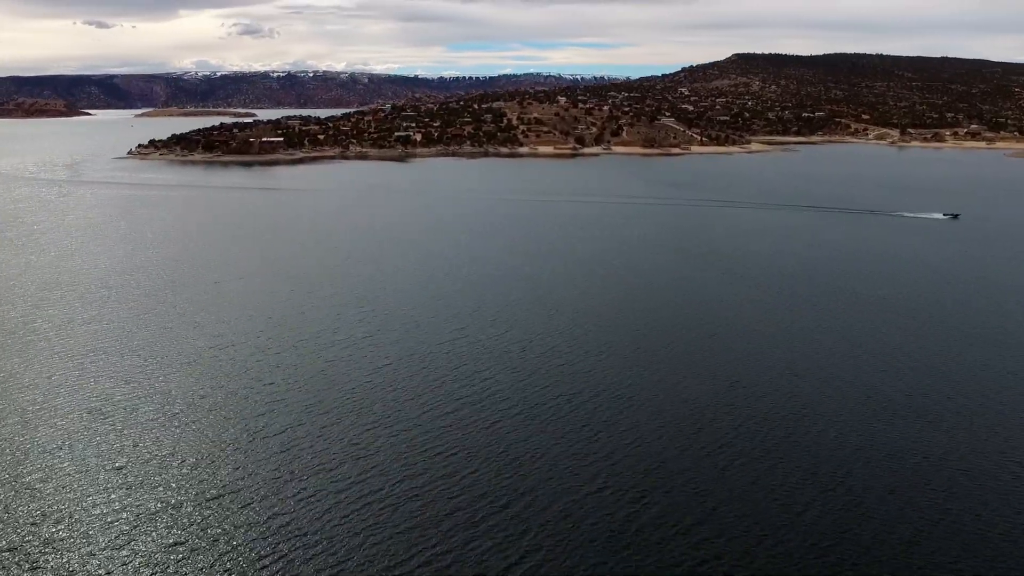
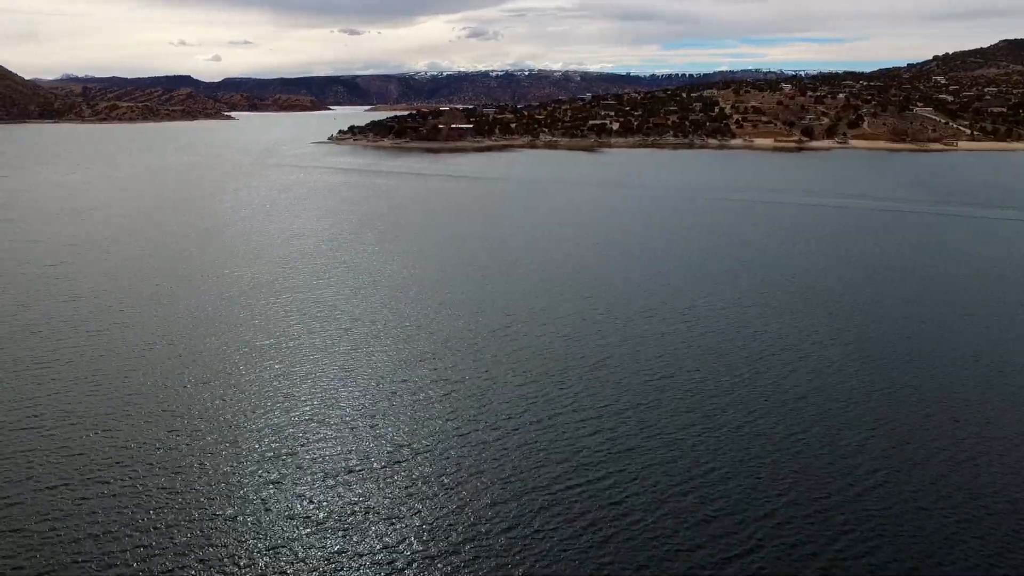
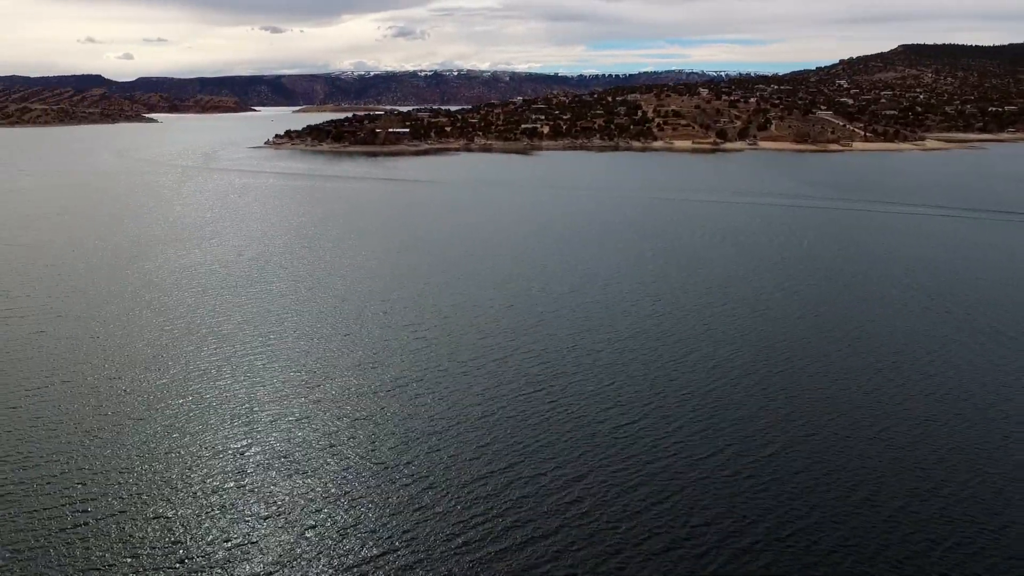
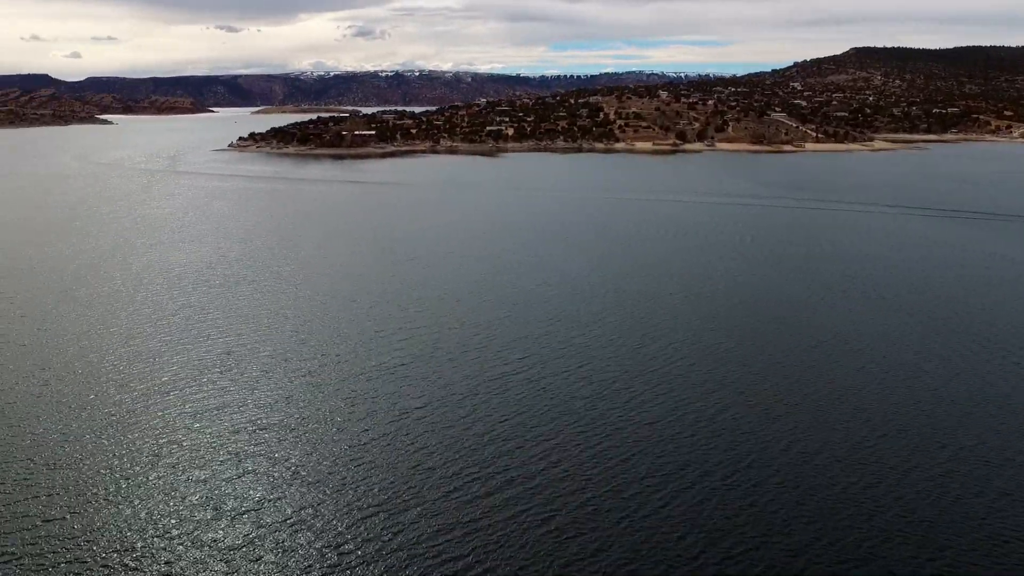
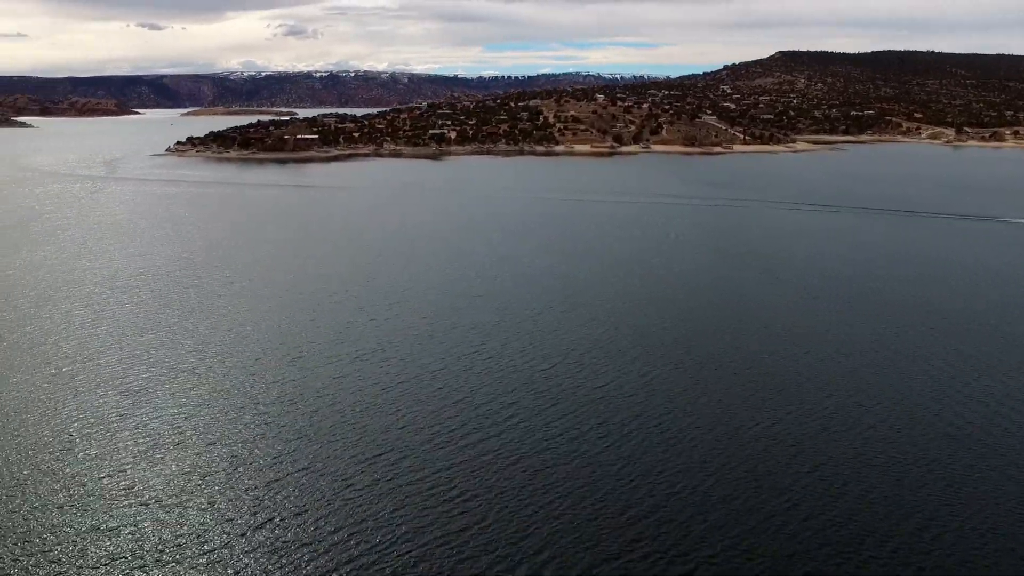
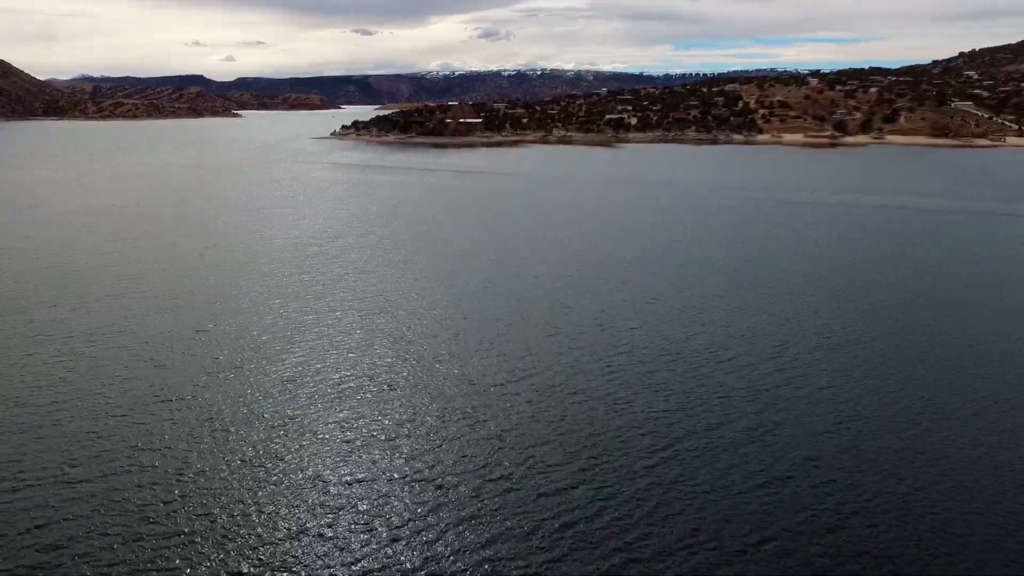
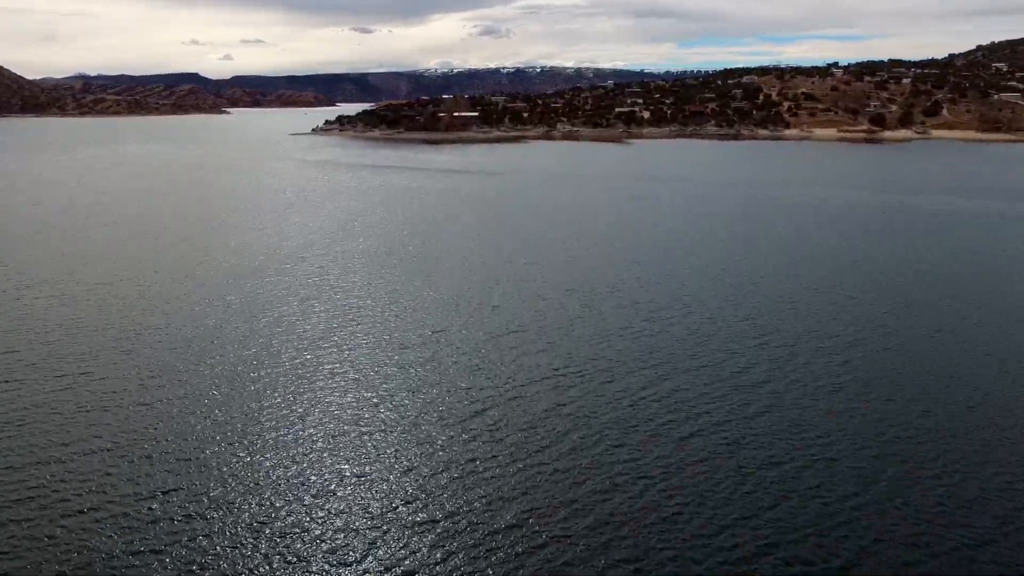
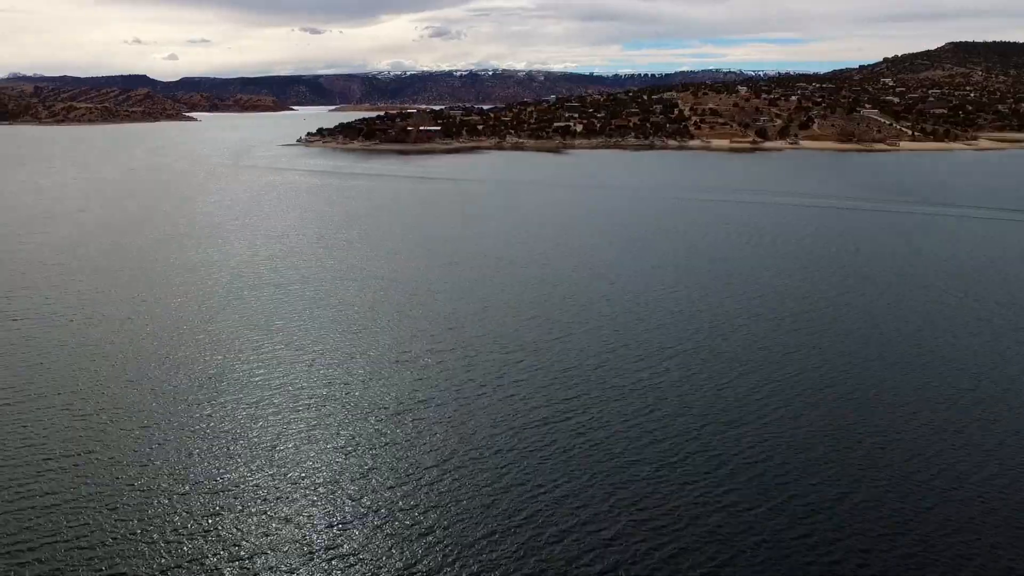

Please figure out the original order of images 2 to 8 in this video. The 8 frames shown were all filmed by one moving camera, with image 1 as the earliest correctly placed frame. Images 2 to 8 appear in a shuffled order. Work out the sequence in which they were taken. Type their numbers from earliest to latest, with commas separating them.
5, 4, 3, 8, 2, 6, 7
